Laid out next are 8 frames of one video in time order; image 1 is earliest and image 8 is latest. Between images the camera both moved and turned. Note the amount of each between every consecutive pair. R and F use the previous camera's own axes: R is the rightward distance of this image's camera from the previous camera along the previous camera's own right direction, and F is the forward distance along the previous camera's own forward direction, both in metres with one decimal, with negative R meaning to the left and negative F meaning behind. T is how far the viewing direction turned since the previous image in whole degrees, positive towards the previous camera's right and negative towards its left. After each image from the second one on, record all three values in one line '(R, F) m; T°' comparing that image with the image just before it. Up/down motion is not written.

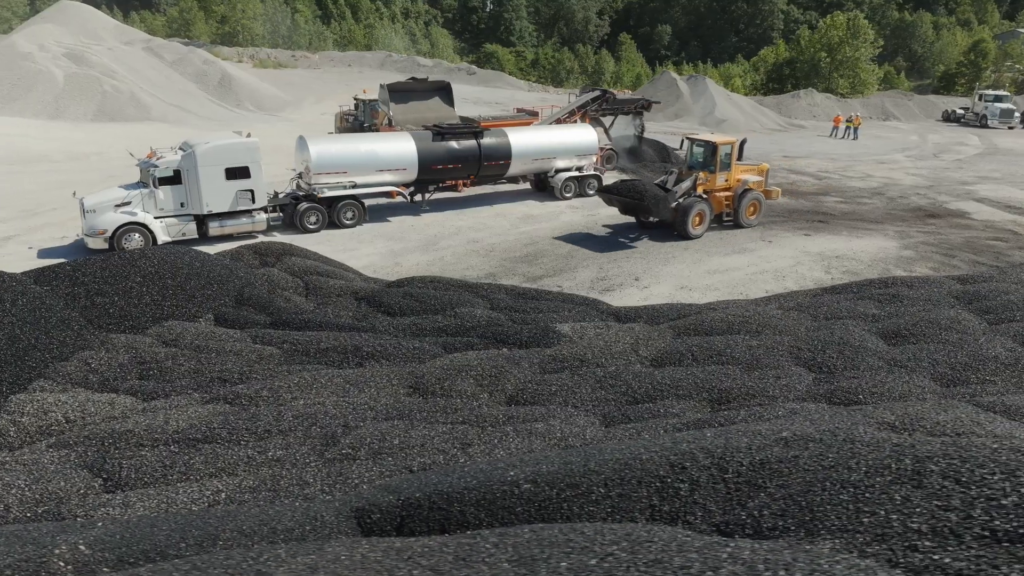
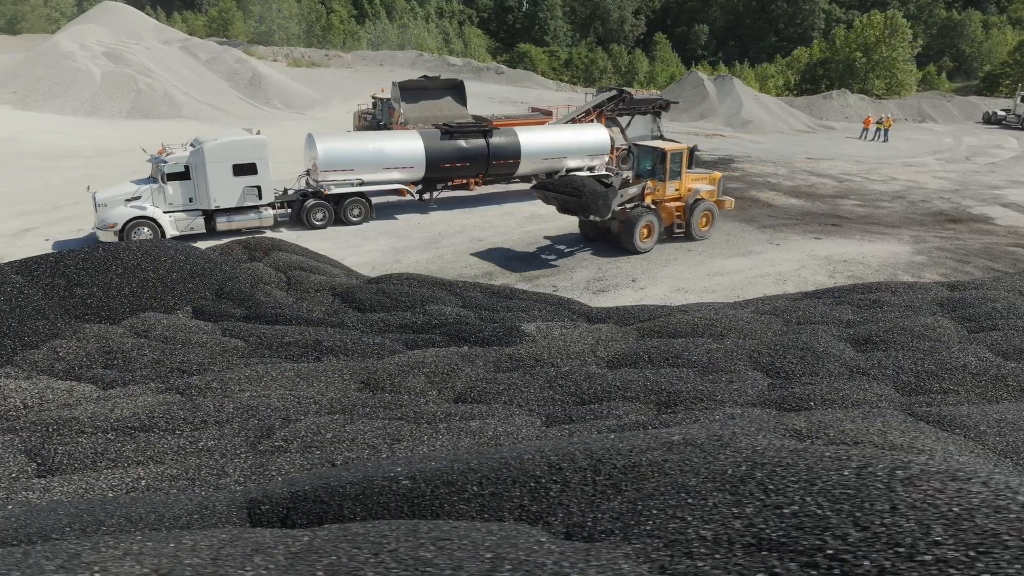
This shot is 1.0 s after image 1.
(+1.0, 0.0) m; -3°
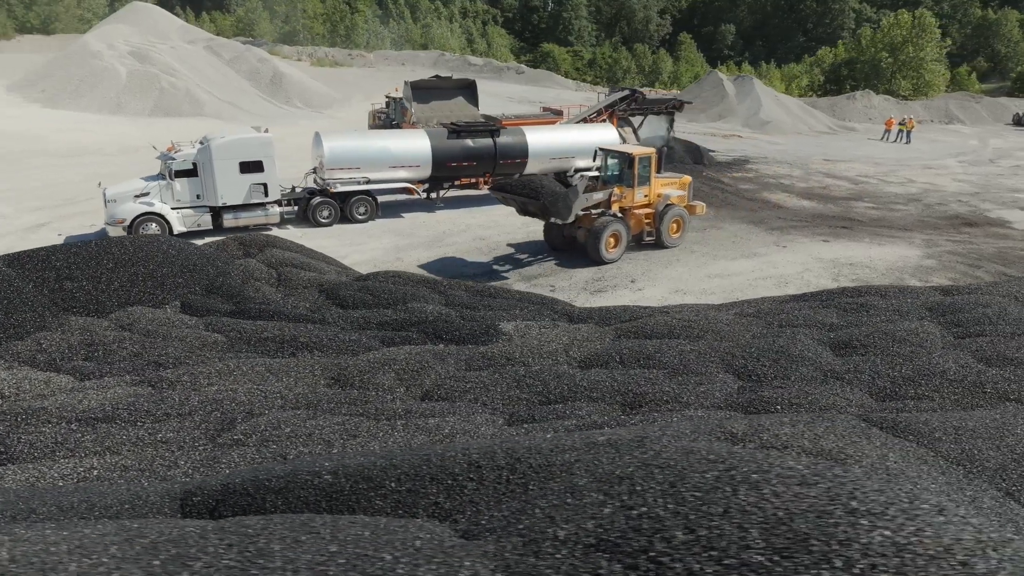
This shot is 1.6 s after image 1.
(+0.7, 0.0) m; -2°
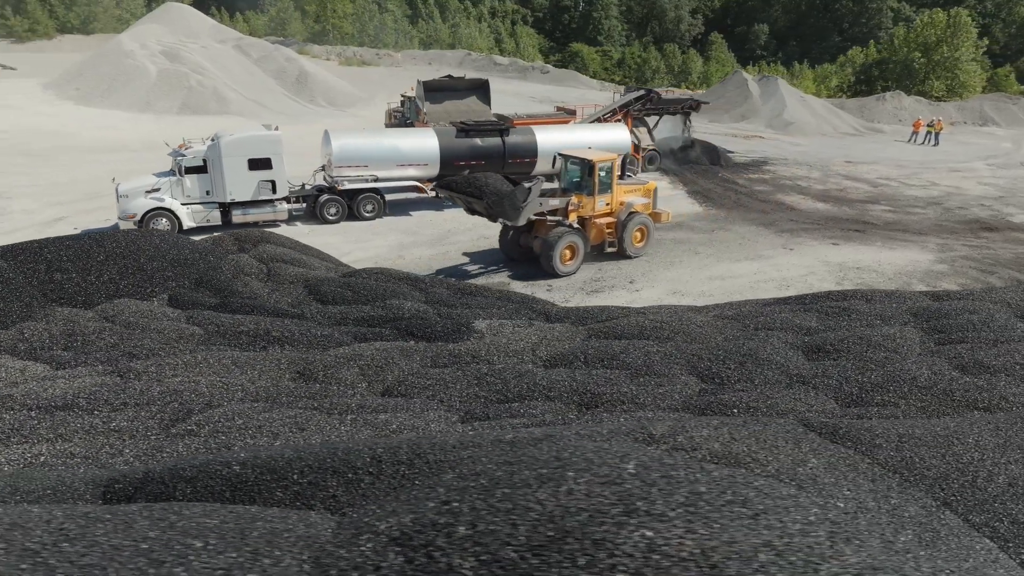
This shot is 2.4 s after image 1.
(+0.8, 0.0) m; -2°
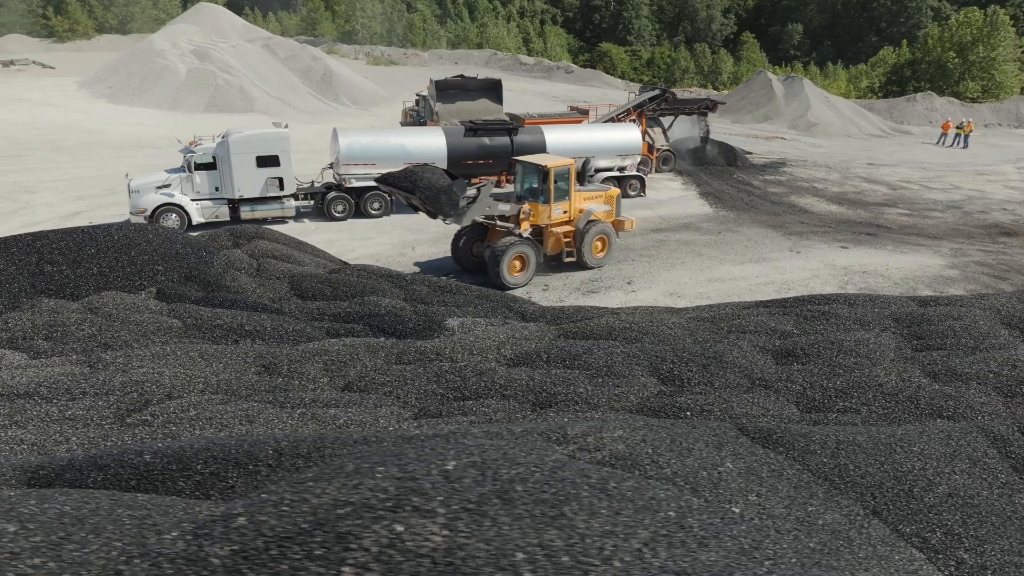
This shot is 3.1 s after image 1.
(+0.8, 0.0) m; -2°
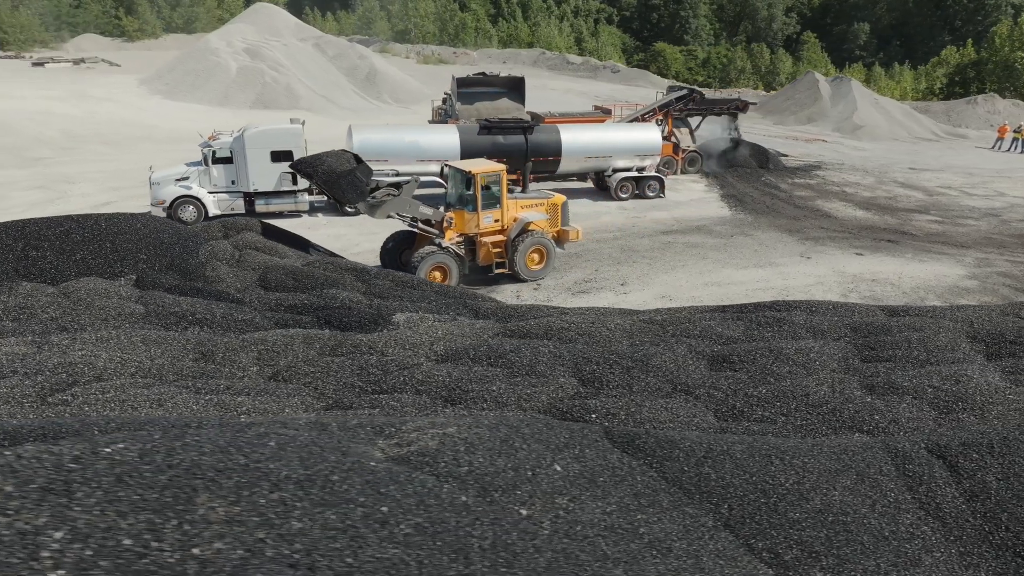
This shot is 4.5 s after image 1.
(+1.5, +0.1) m; -4°
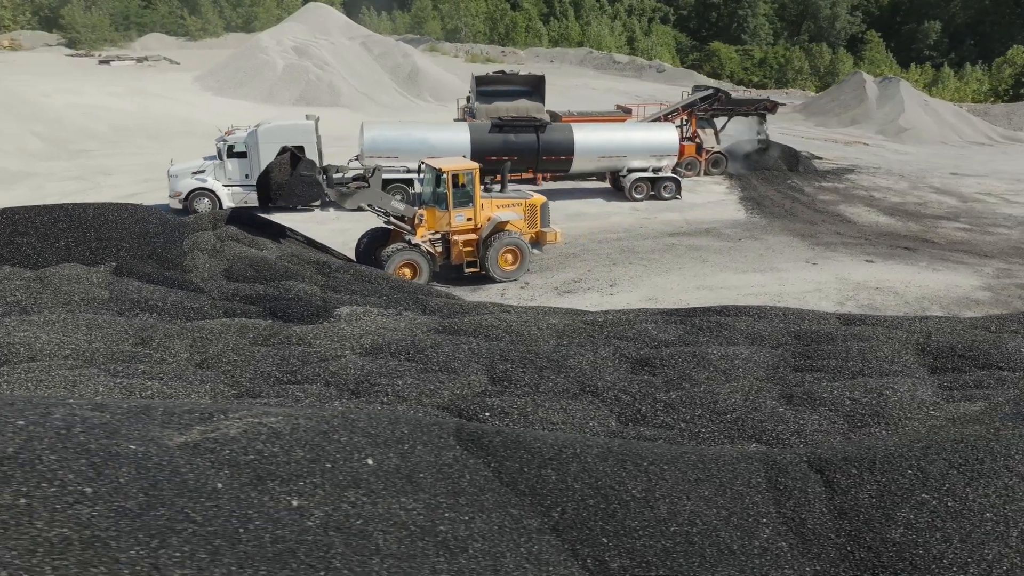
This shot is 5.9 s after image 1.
(+1.6, +0.1) m; -4°
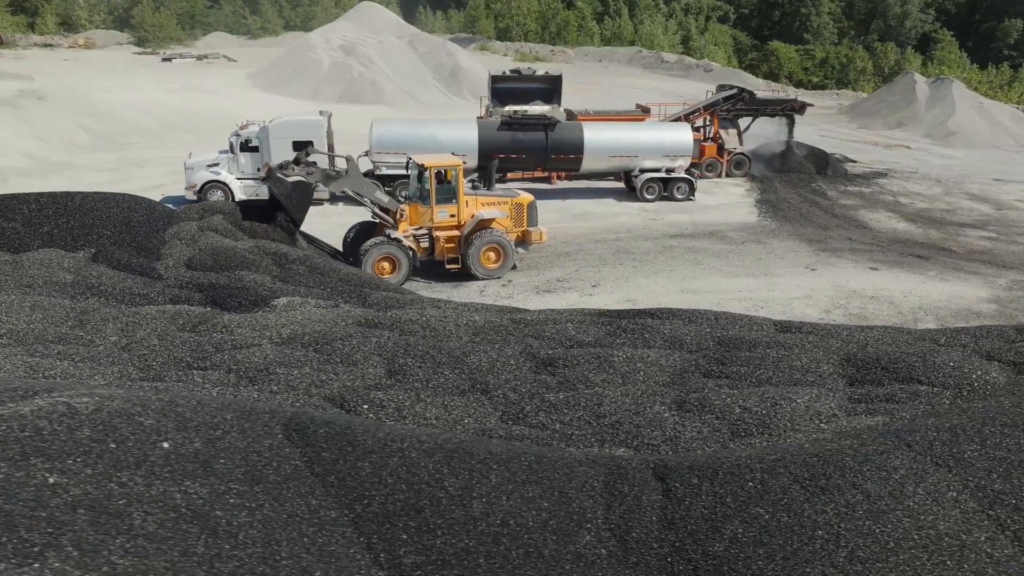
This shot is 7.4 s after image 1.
(+1.8, +0.1) m; -4°
